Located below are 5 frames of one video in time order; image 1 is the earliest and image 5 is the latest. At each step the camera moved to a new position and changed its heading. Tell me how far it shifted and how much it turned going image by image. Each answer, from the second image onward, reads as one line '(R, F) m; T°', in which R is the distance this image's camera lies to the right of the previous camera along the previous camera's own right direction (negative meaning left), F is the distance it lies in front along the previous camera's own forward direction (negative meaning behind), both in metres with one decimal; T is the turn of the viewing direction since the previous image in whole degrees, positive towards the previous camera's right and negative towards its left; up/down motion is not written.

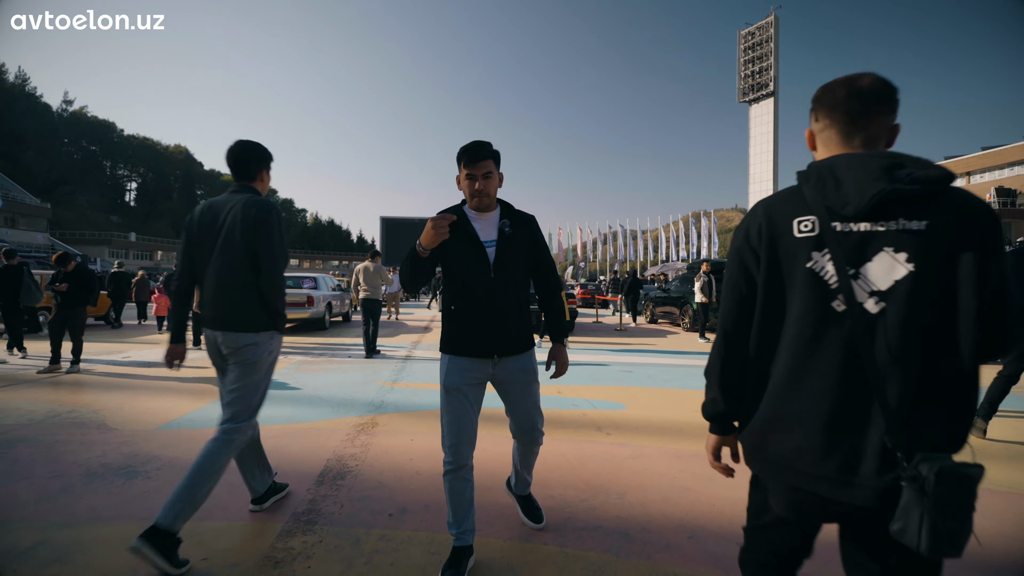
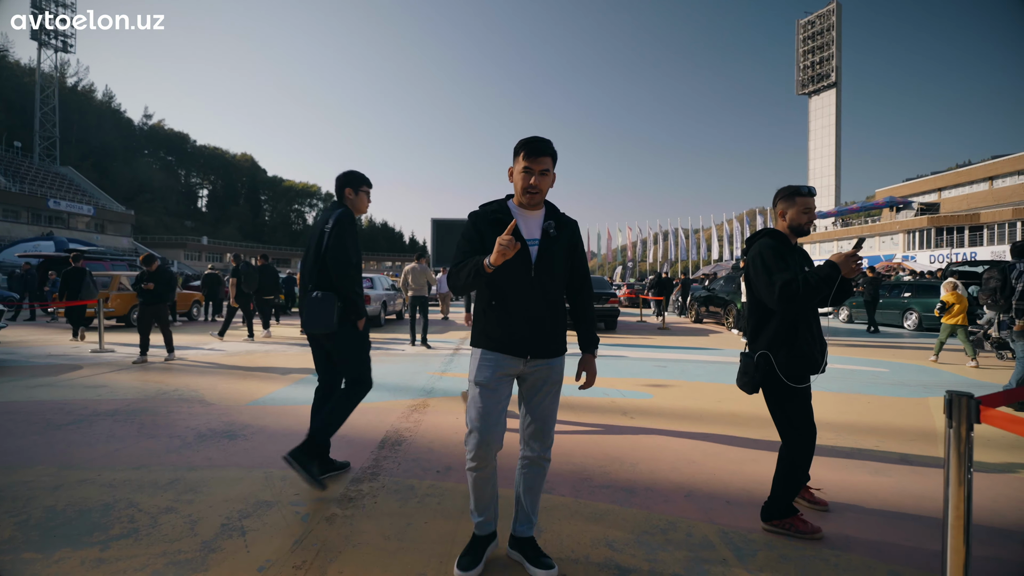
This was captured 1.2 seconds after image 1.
(+0.1, -0.6) m; -5°
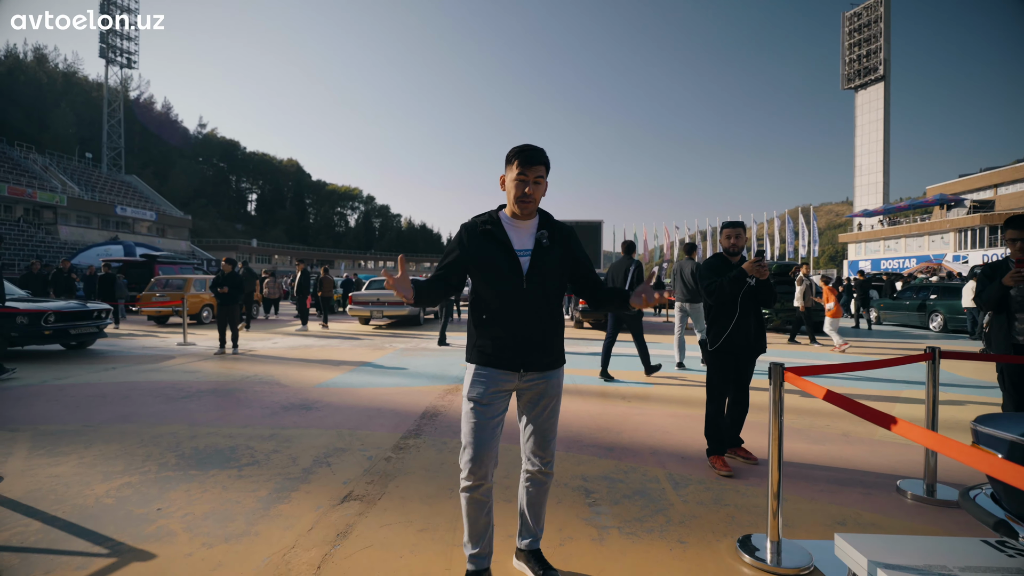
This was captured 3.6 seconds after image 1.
(+0.2, -1.0) m; -4°
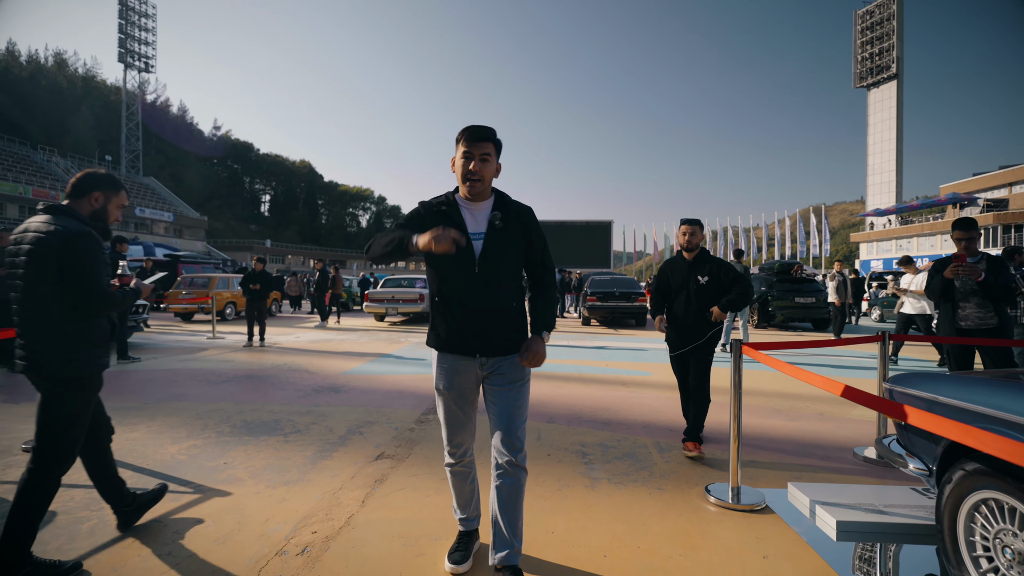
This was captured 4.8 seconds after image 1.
(0.0, -0.6) m; -1°
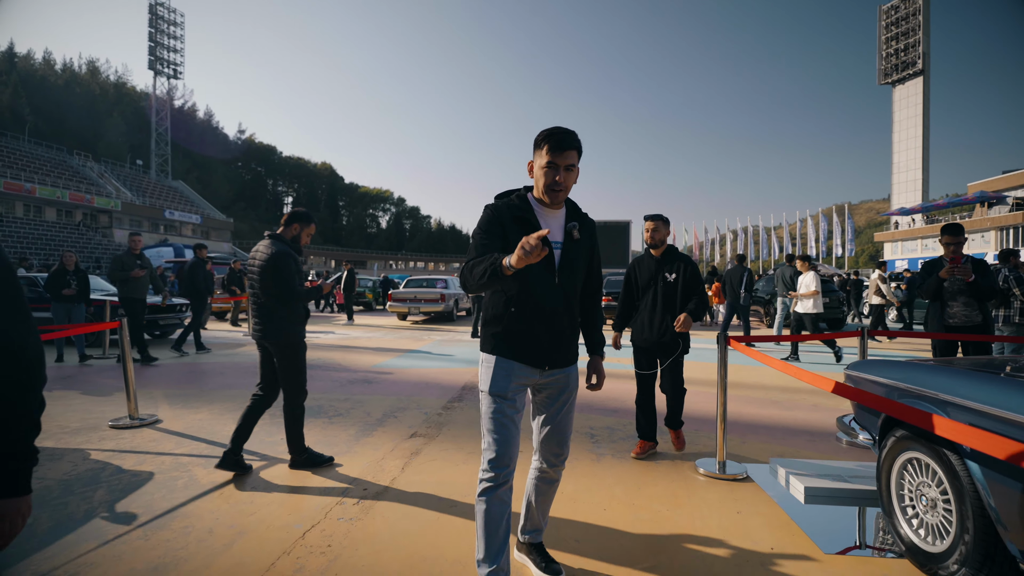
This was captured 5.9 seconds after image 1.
(0.0, -0.5) m; -2°
